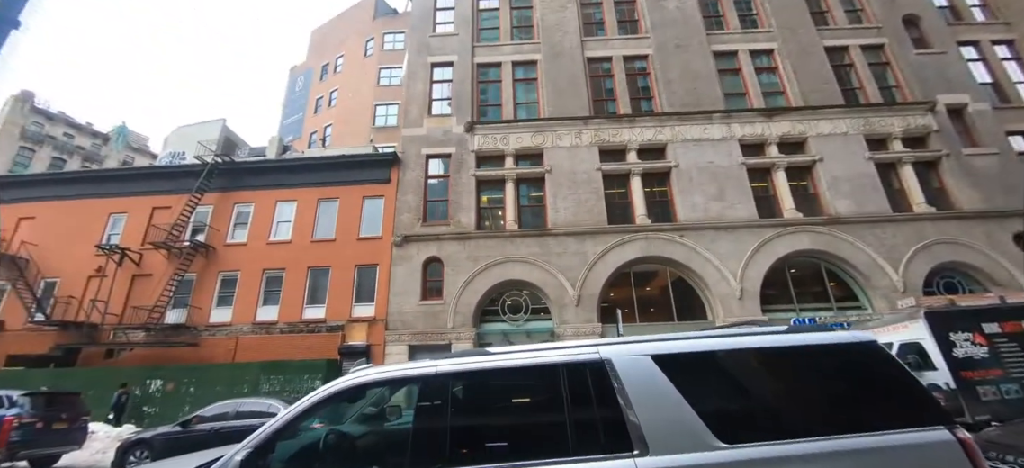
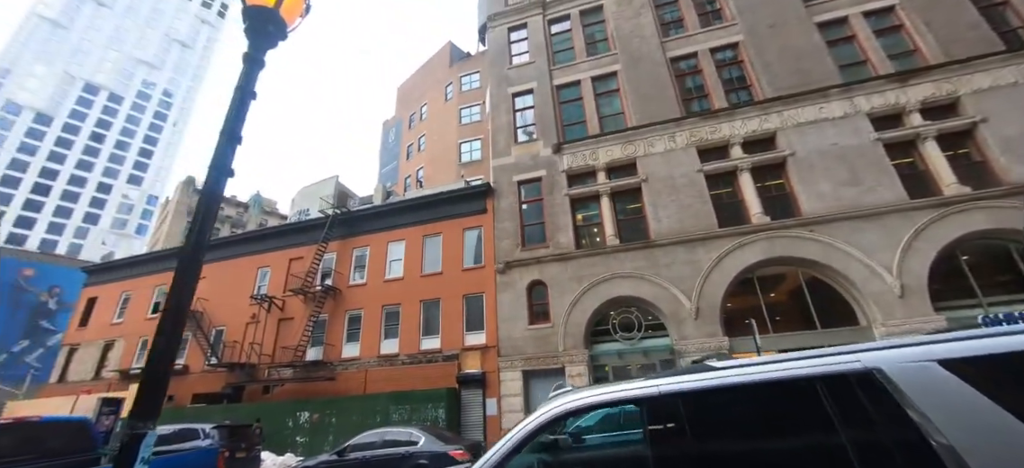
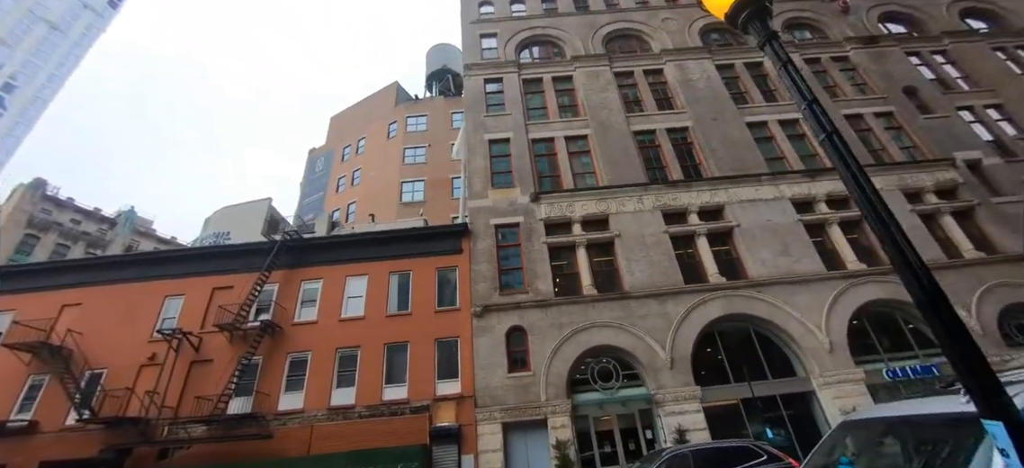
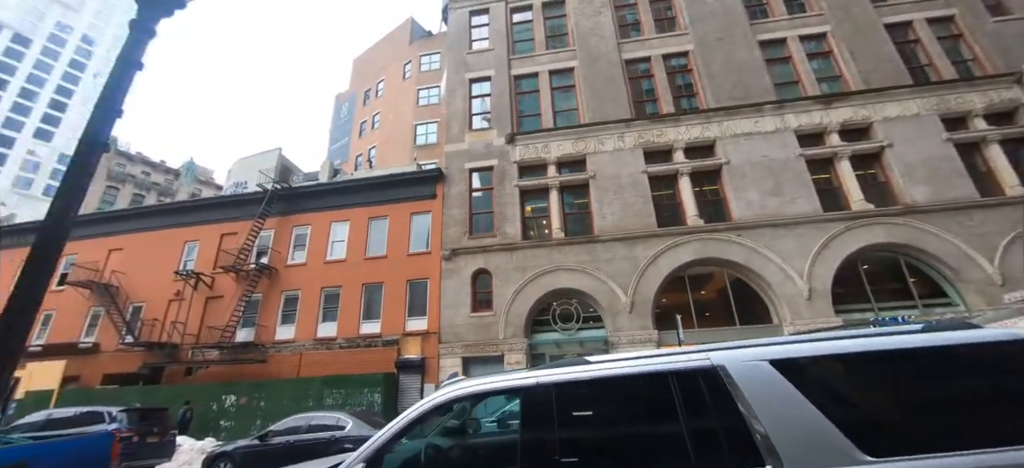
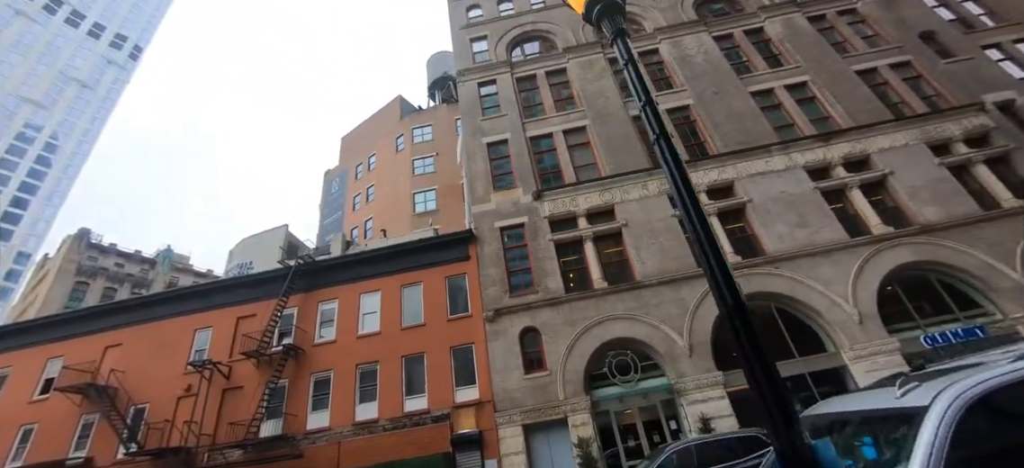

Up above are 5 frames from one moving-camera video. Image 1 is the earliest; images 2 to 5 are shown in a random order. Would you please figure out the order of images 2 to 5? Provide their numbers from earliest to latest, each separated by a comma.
4, 2, 5, 3
